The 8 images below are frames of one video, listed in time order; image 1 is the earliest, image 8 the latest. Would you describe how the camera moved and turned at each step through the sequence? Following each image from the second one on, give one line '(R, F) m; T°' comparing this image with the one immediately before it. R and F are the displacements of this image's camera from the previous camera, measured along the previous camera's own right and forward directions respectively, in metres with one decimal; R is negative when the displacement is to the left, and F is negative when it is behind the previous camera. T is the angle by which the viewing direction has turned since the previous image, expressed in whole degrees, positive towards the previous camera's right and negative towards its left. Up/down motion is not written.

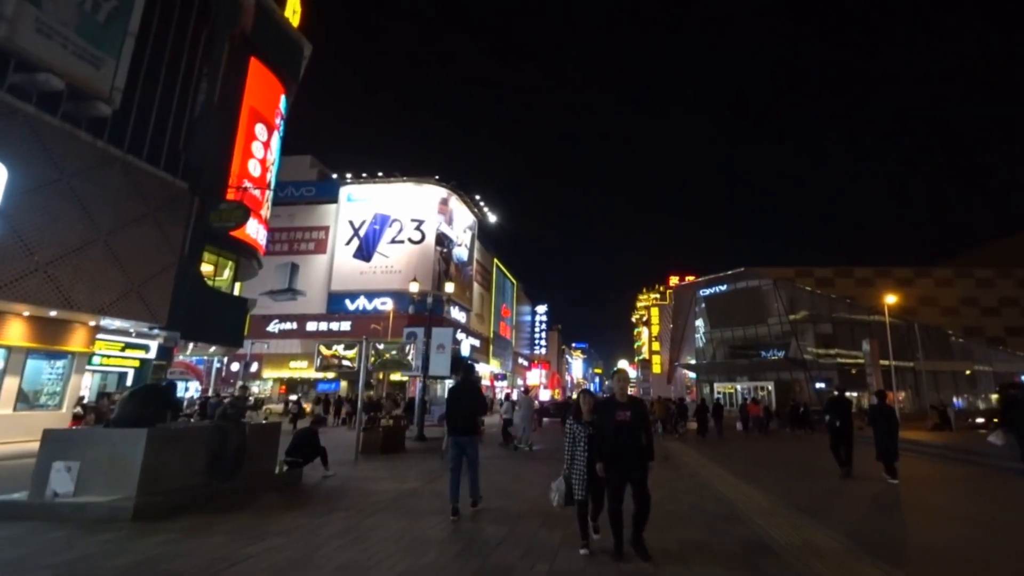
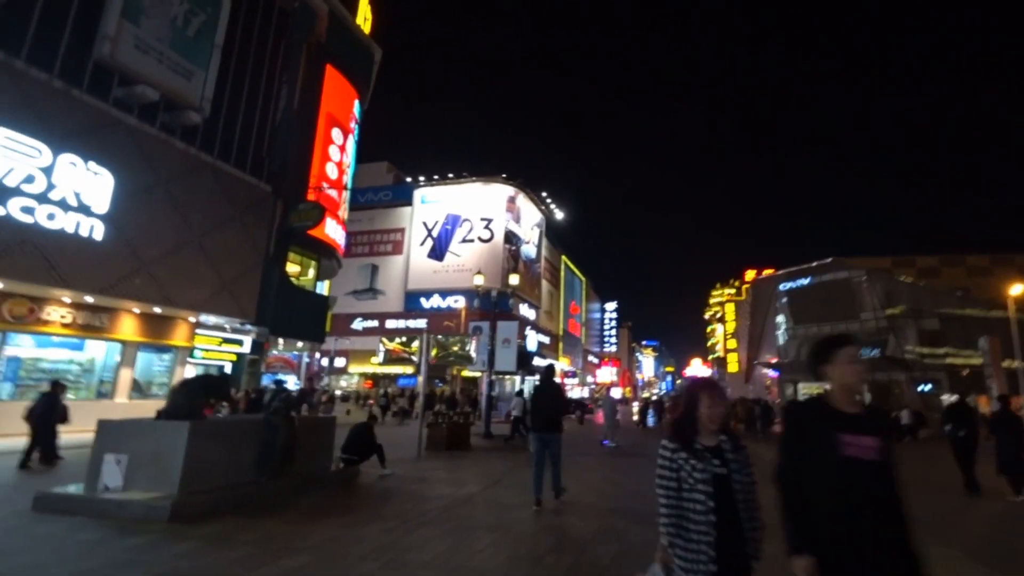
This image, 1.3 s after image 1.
(0.0, +0.7) m; -8°
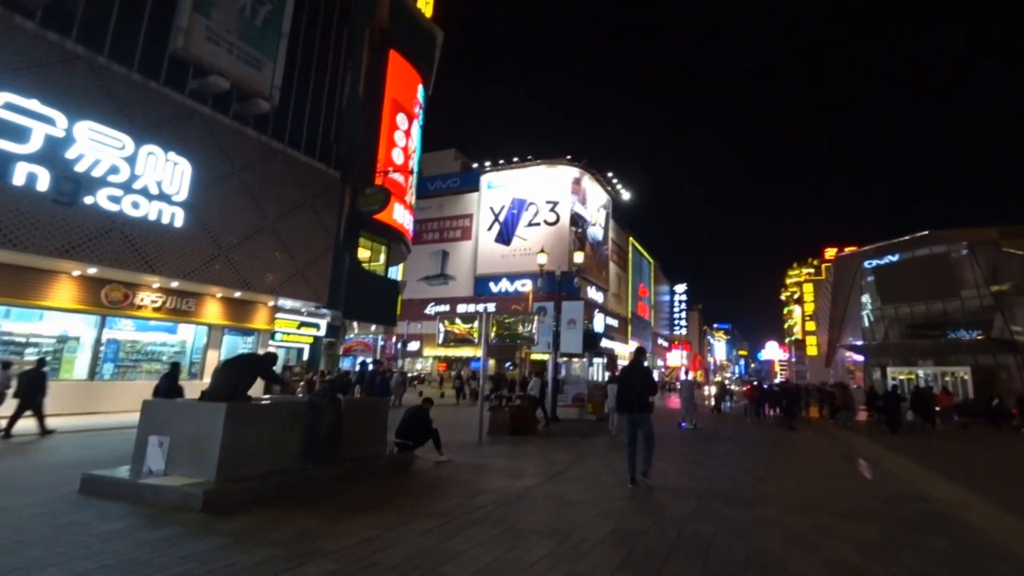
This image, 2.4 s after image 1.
(0.0, +0.7) m; -8°
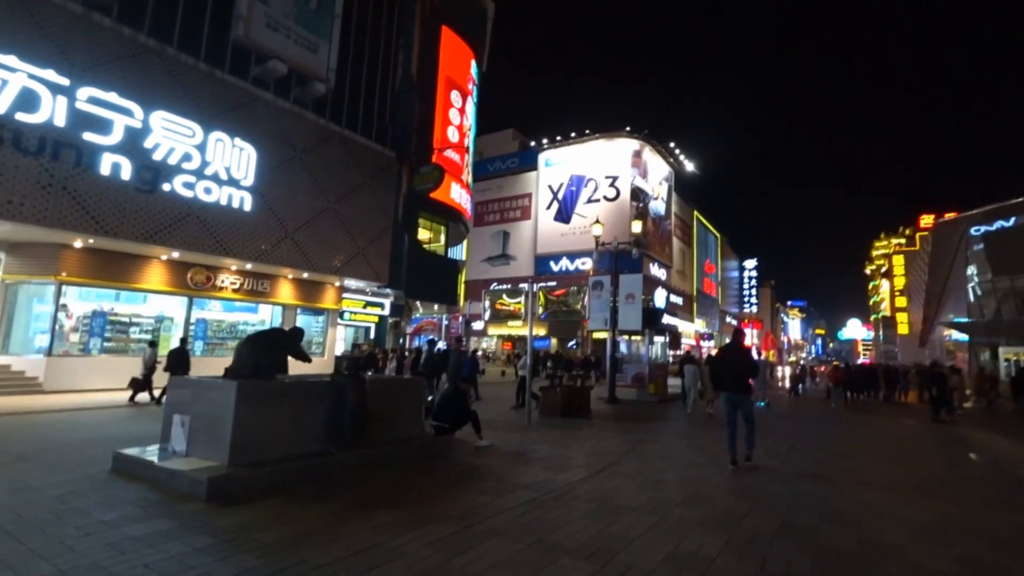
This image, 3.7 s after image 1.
(+0.2, +0.6) m; -7°
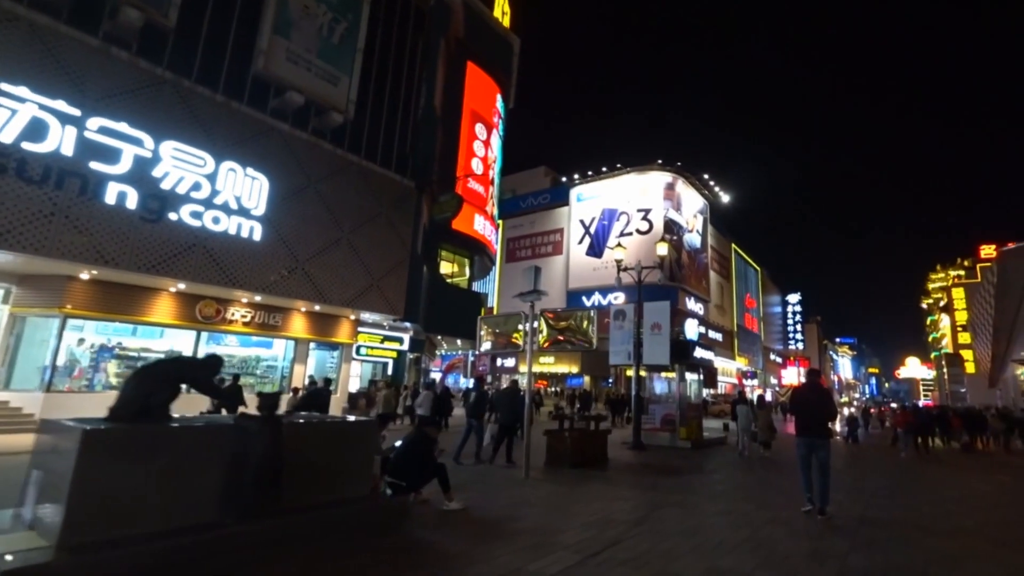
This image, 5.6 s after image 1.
(+0.6, +1.1) m; -4°
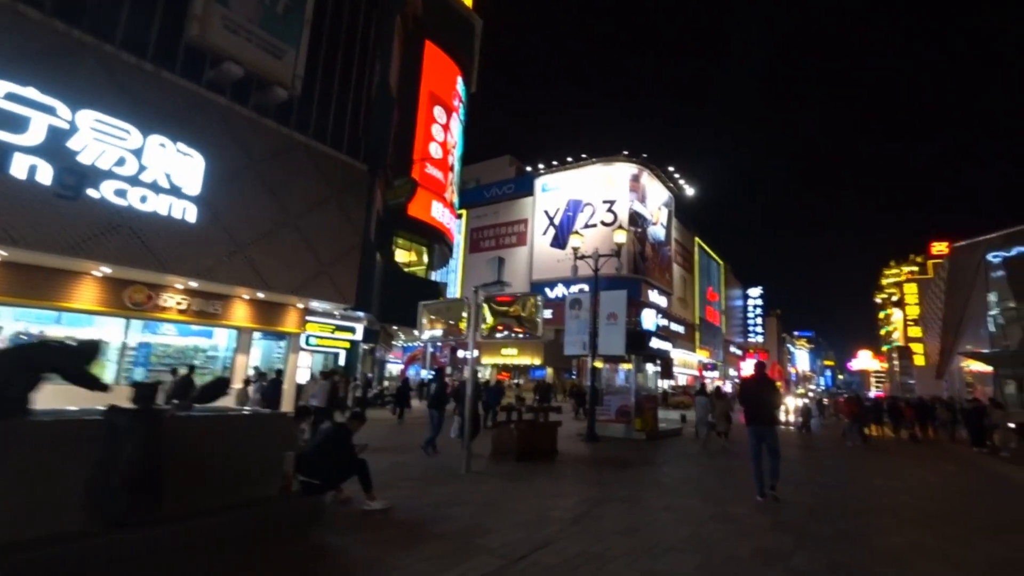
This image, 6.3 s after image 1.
(+0.3, +0.4) m; +4°
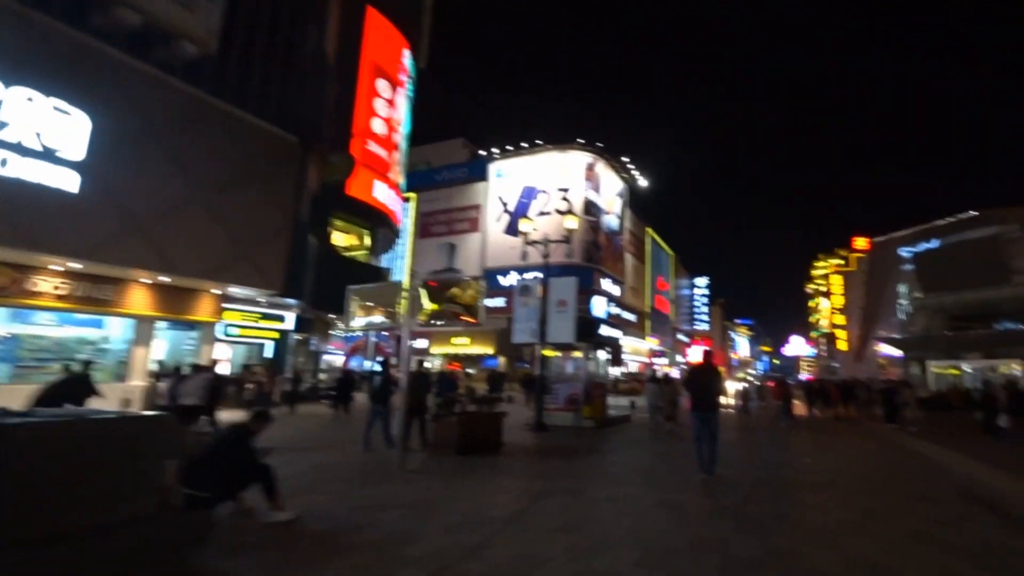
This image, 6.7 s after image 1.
(+0.4, +1.1) m; +5°
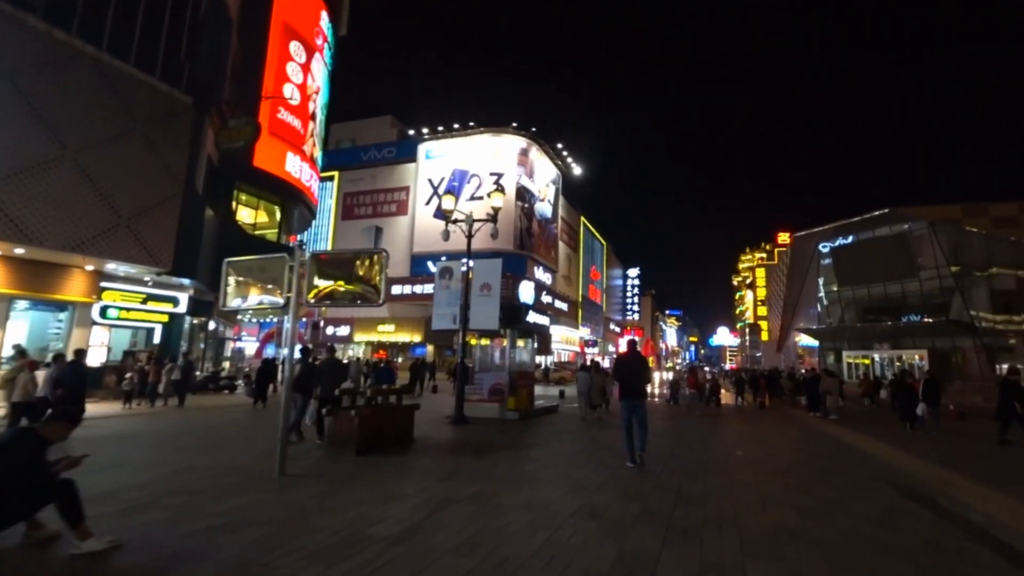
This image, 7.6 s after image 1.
(+0.5, +1.0) m; +7°
